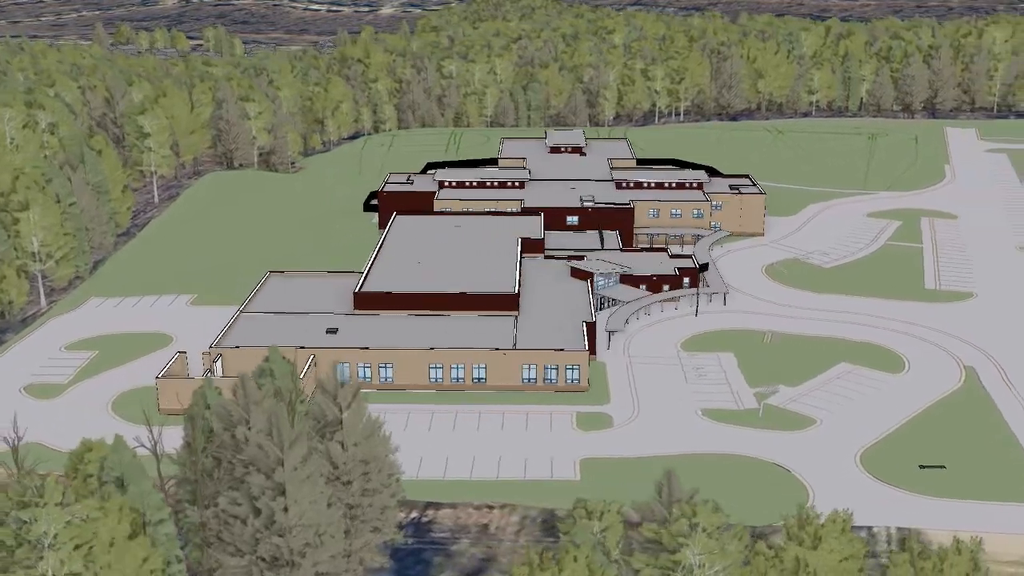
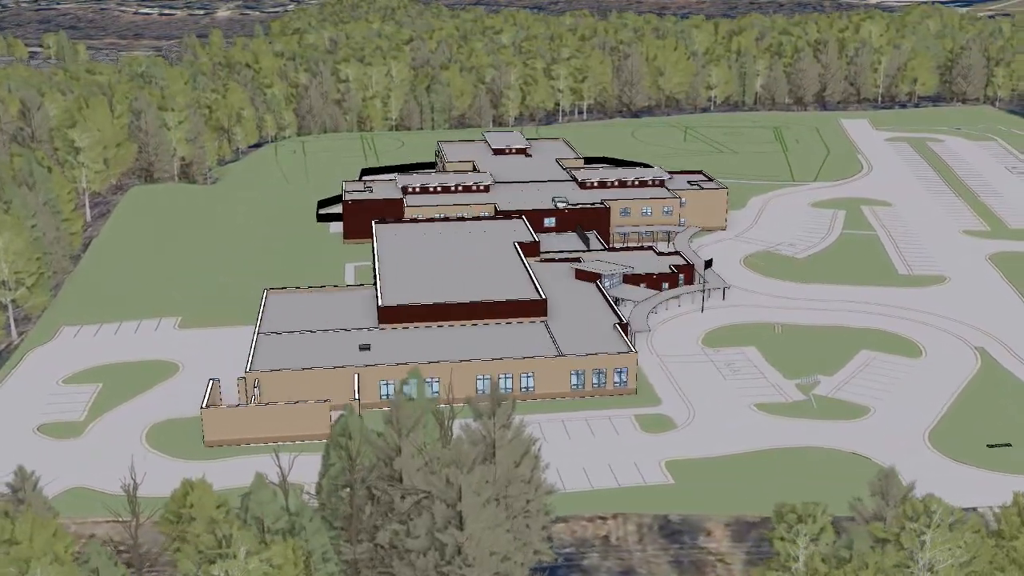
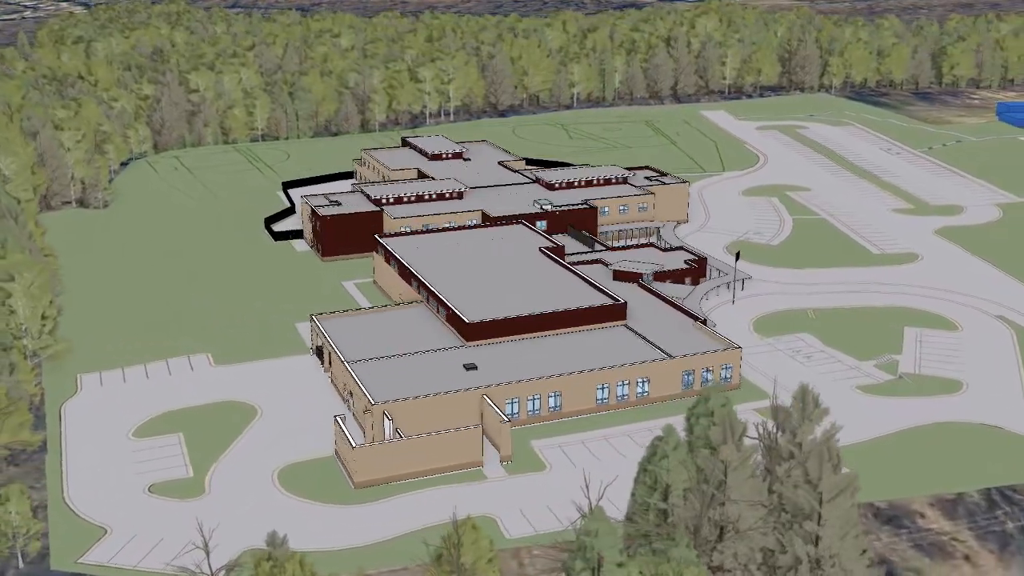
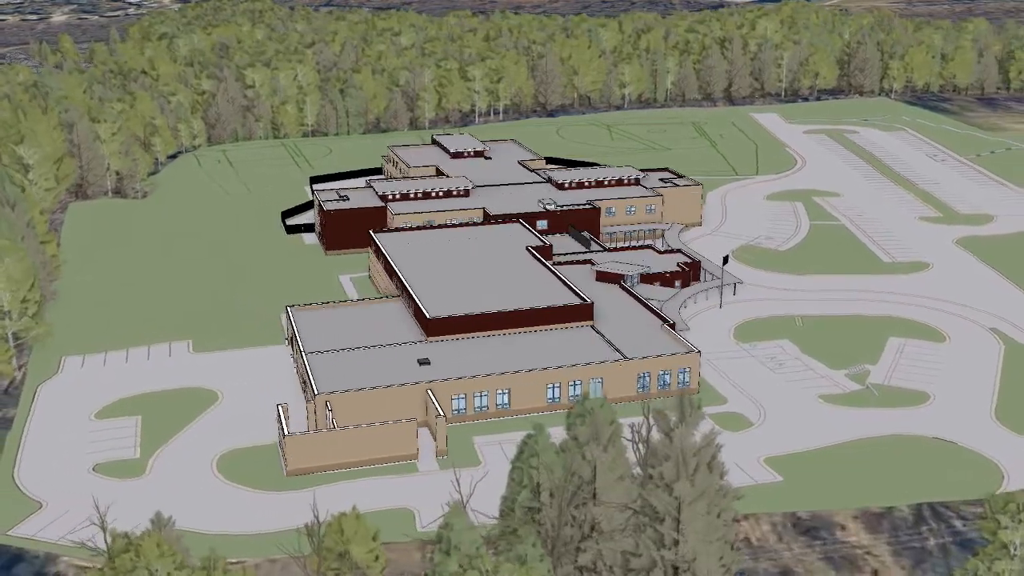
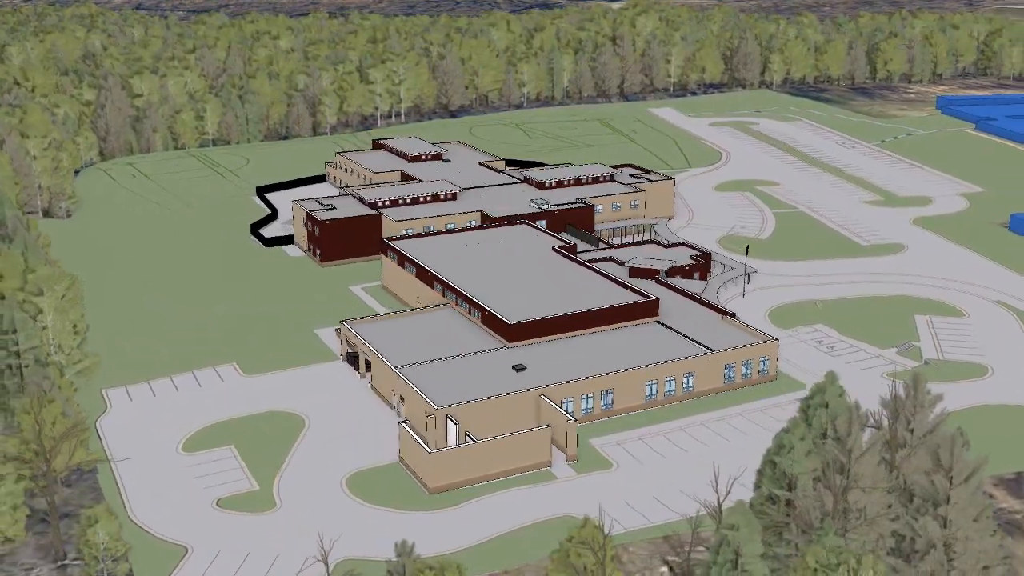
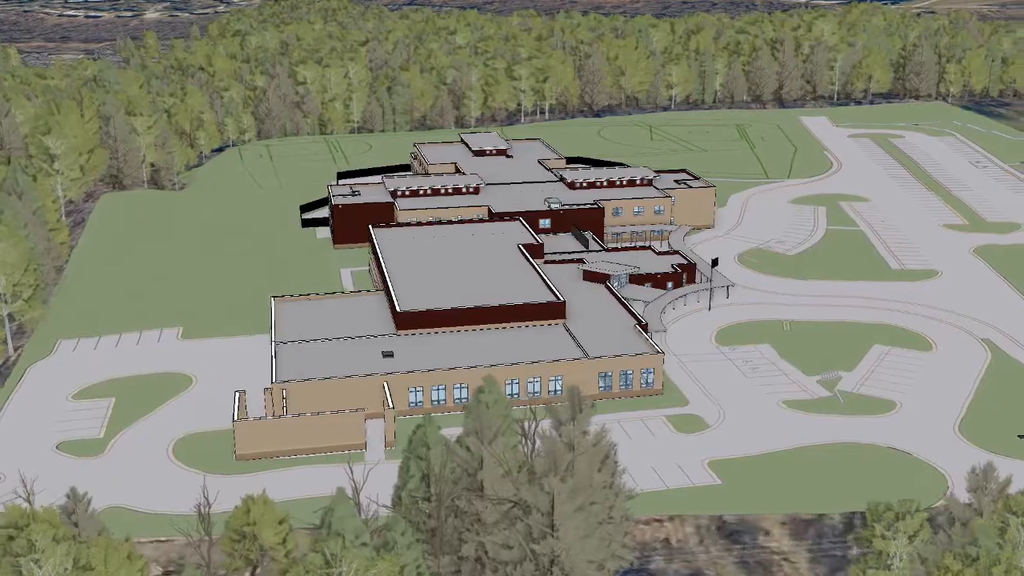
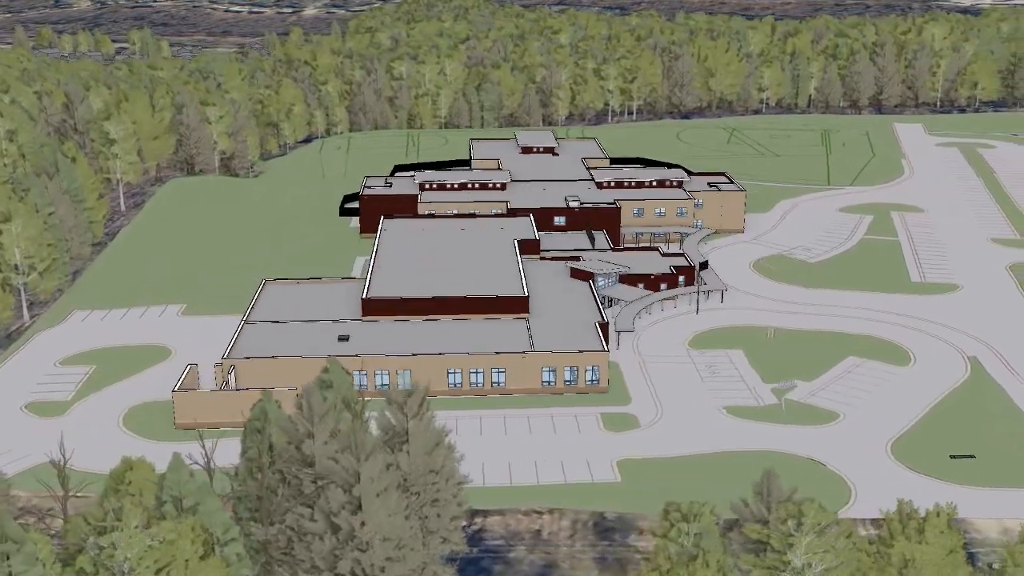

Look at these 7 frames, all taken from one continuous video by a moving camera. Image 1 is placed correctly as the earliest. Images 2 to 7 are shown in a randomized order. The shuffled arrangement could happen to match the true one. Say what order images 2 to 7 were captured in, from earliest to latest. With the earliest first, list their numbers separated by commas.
7, 2, 6, 4, 3, 5
